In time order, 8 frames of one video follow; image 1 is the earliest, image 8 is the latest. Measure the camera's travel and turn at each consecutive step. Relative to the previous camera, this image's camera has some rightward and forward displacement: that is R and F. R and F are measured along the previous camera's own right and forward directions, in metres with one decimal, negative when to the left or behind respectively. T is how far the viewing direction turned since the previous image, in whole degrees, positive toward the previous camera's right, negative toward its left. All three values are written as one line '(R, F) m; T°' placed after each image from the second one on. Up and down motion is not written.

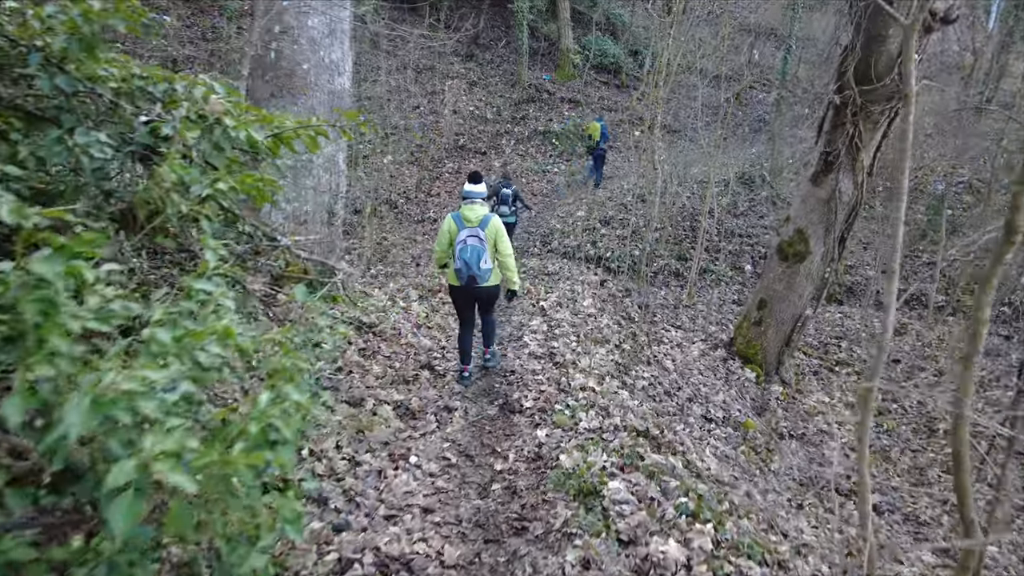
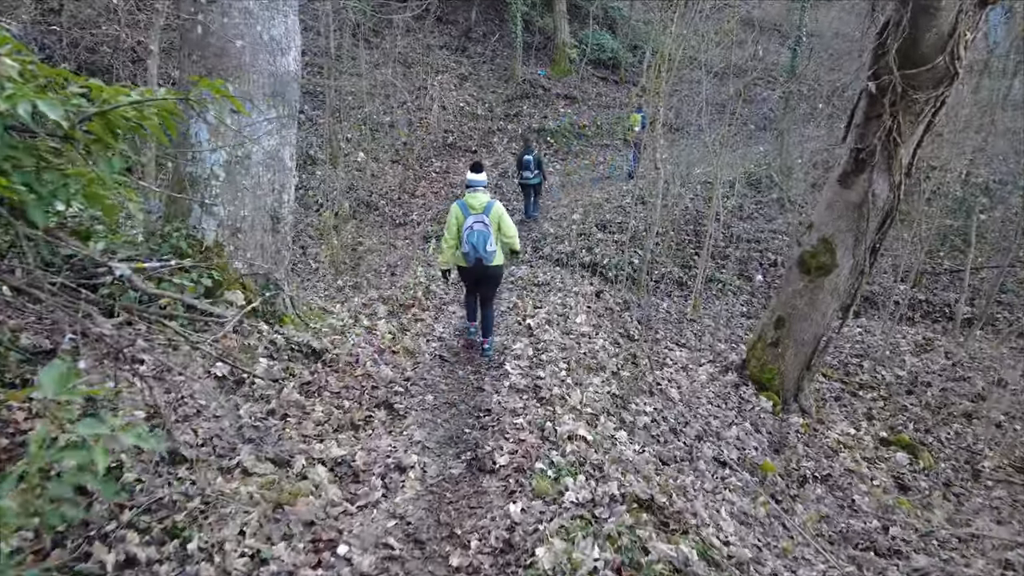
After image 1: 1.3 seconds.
(+0.2, +1.0) m; 0°
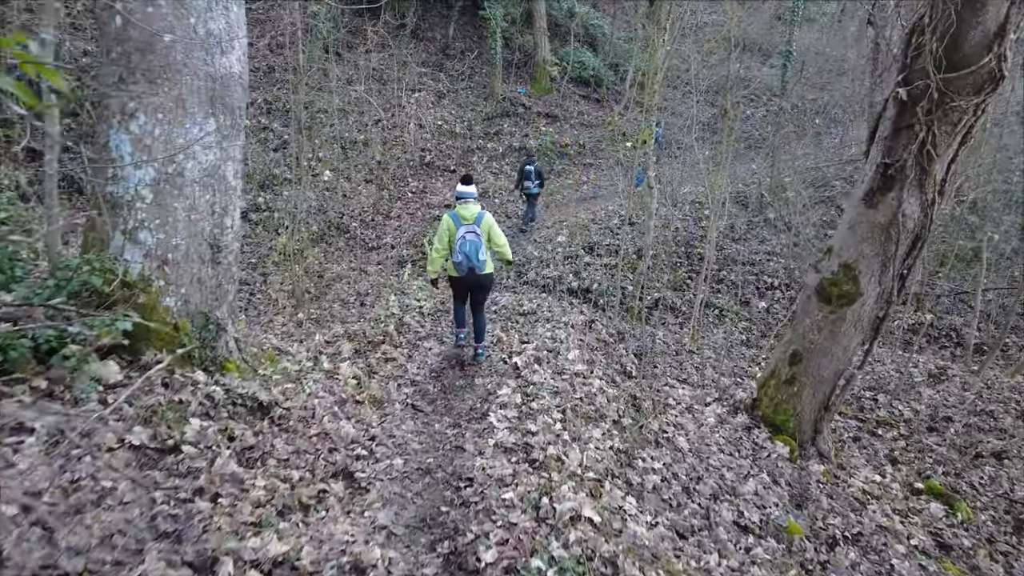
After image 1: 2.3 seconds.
(0.0, +0.8) m; +2°
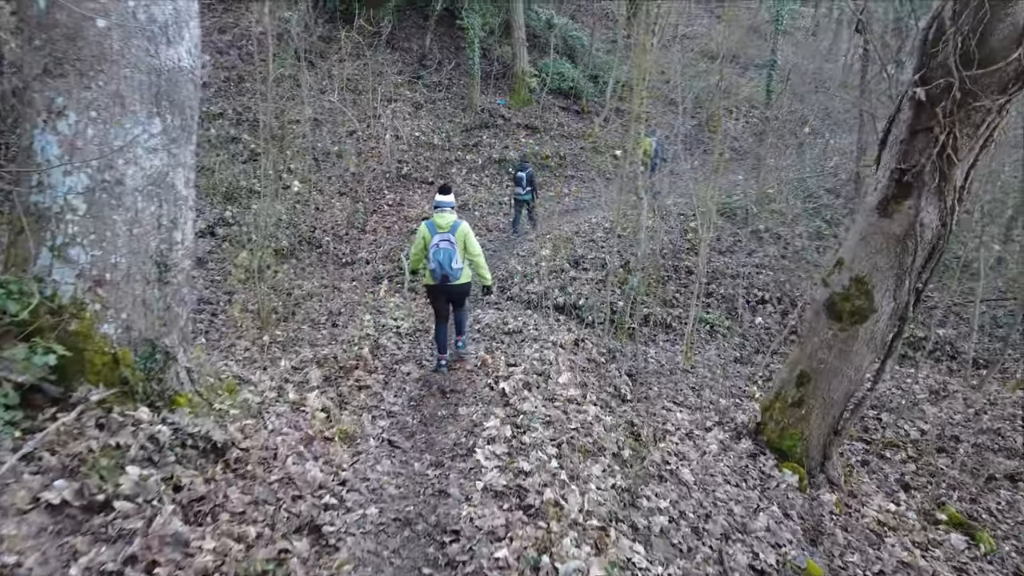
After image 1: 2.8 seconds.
(-0.1, +0.5) m; +2°
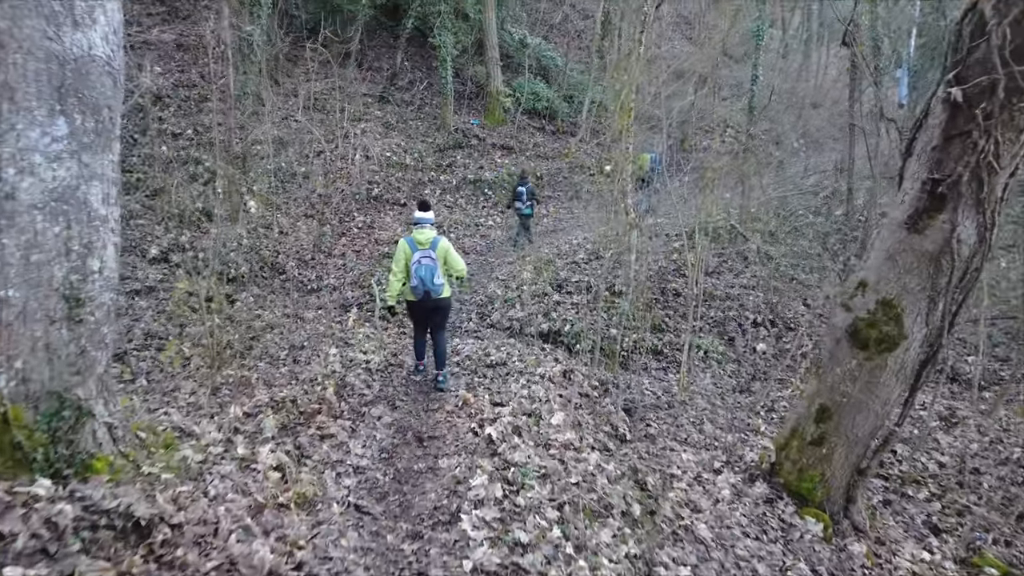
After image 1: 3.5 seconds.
(-0.1, +0.7) m; +2°
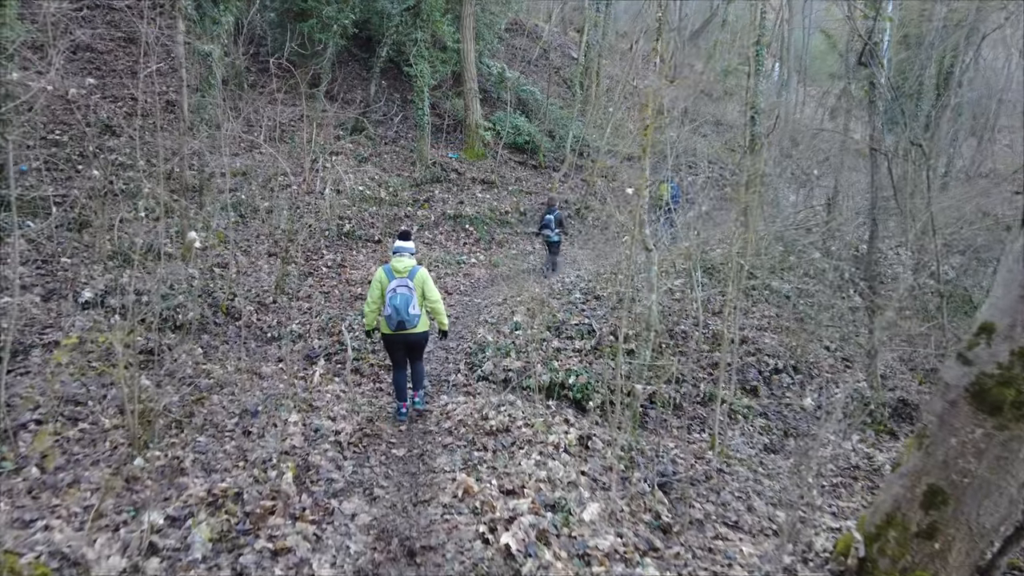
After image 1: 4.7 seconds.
(-0.3, +1.2) m; +3°
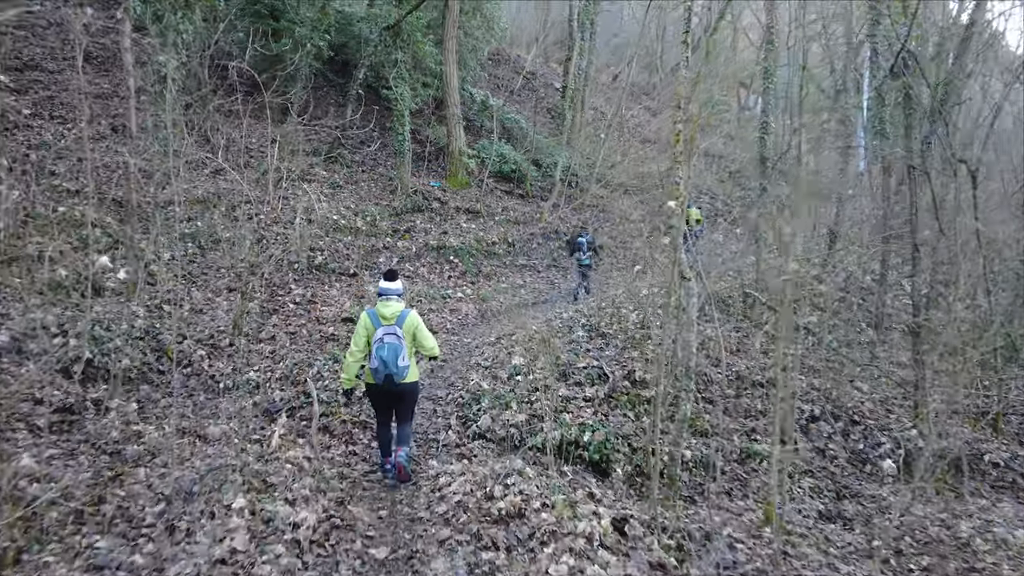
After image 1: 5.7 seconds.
(-0.2, +1.3) m; +2°
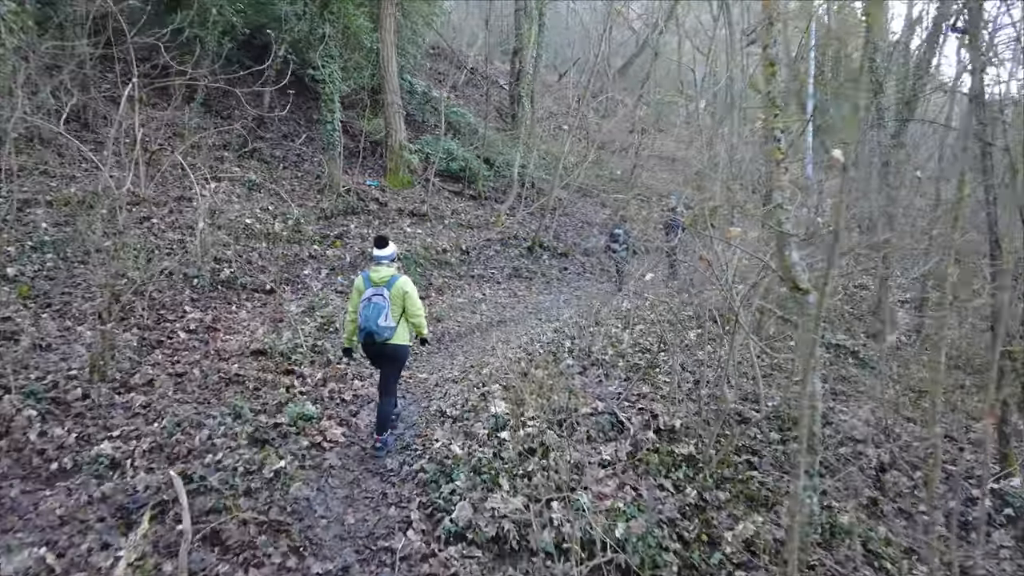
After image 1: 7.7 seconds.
(-0.4, +2.2) m; +6°
